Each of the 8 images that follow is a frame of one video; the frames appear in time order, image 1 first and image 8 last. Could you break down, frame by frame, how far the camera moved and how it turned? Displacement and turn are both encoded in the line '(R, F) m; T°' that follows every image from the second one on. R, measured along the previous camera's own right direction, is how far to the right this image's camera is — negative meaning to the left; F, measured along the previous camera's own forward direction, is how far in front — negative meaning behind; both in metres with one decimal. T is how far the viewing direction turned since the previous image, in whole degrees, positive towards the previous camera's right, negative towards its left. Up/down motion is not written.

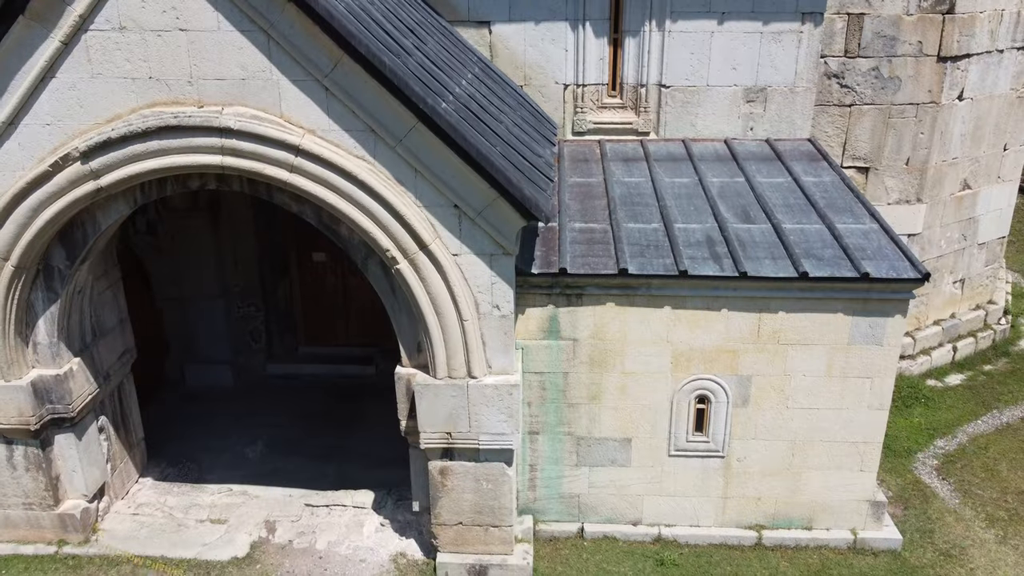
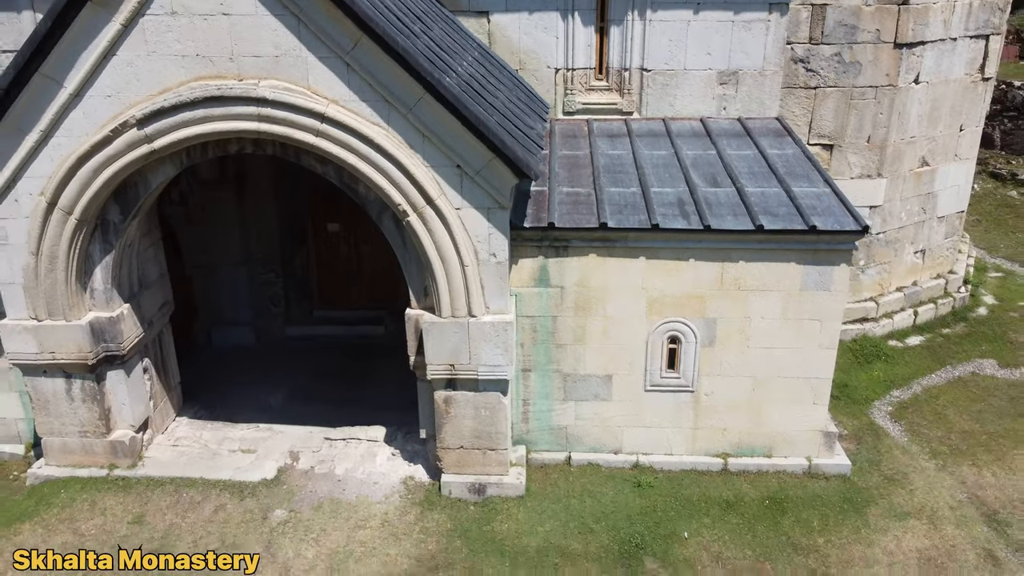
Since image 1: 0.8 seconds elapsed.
(+0.1, -0.7) m; 0°
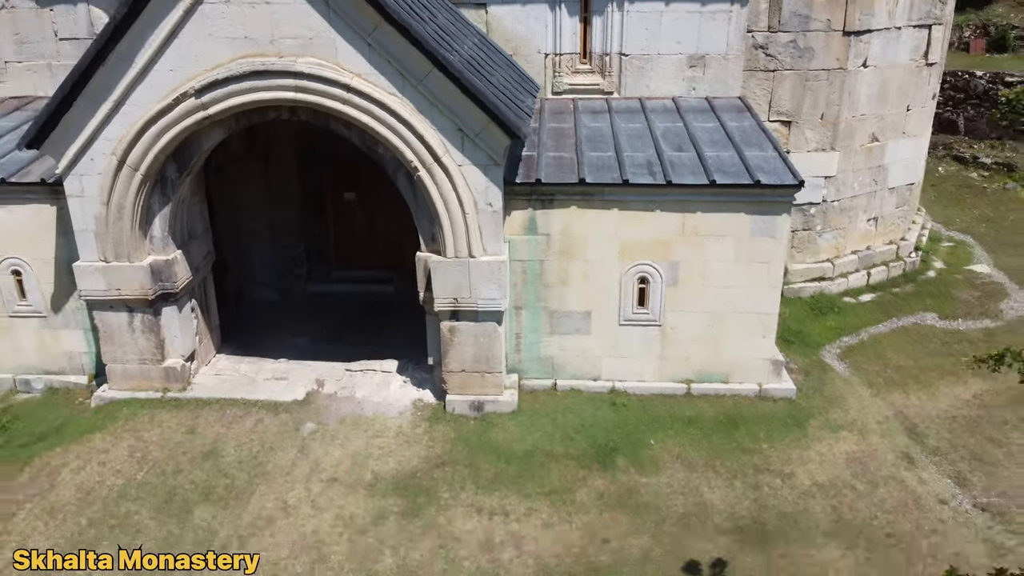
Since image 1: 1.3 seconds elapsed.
(+0.1, -1.0) m; 0°
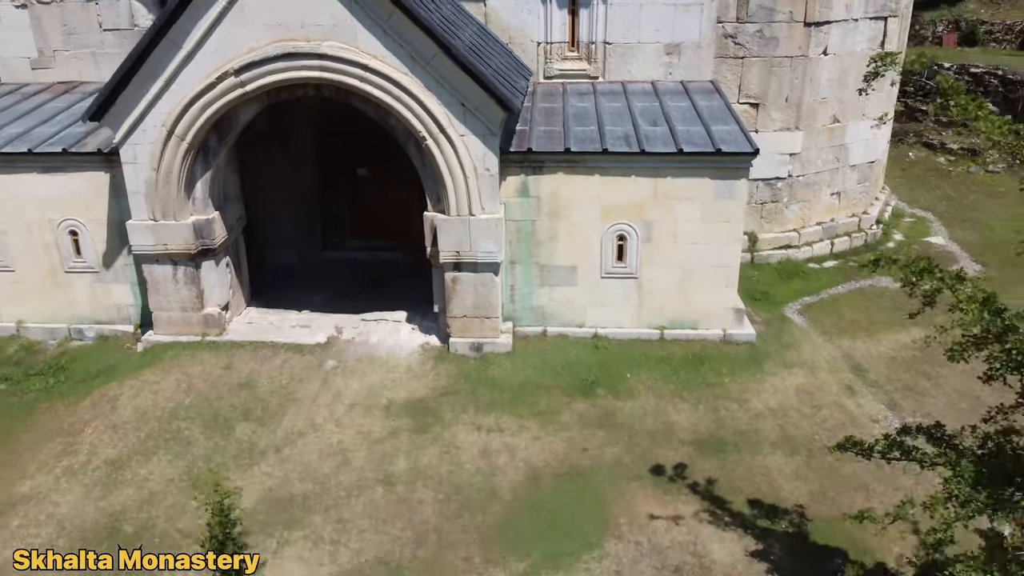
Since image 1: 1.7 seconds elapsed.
(+0.1, -1.0) m; 0°
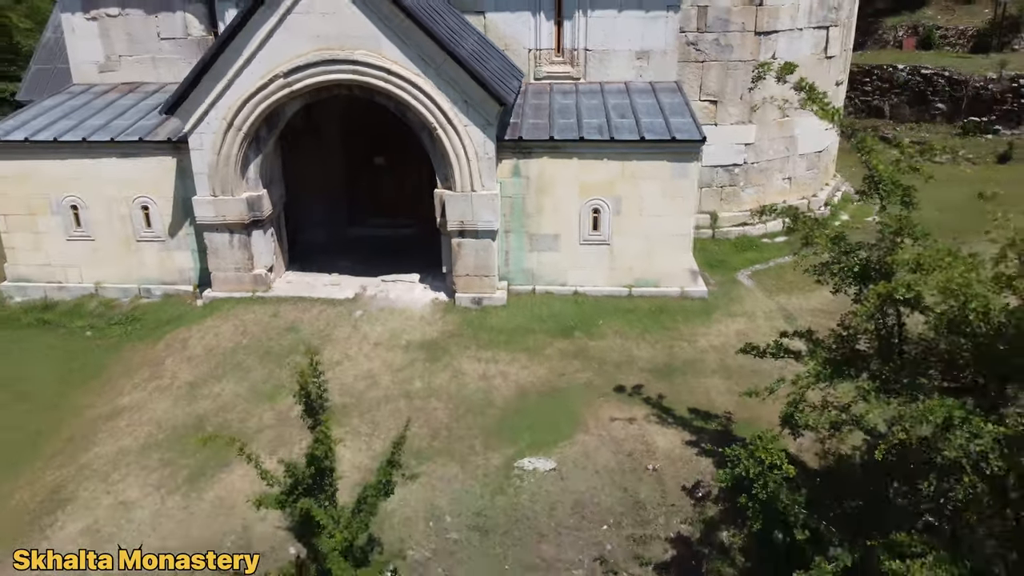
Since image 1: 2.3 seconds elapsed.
(+0.1, -1.7) m; 0°
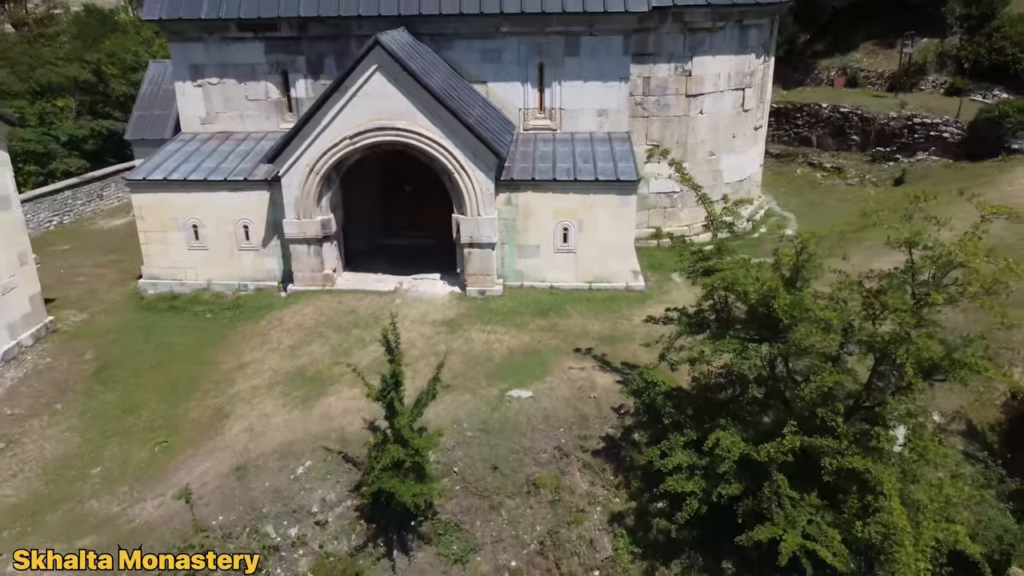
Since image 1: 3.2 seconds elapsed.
(+0.1, -4.0) m; 0°
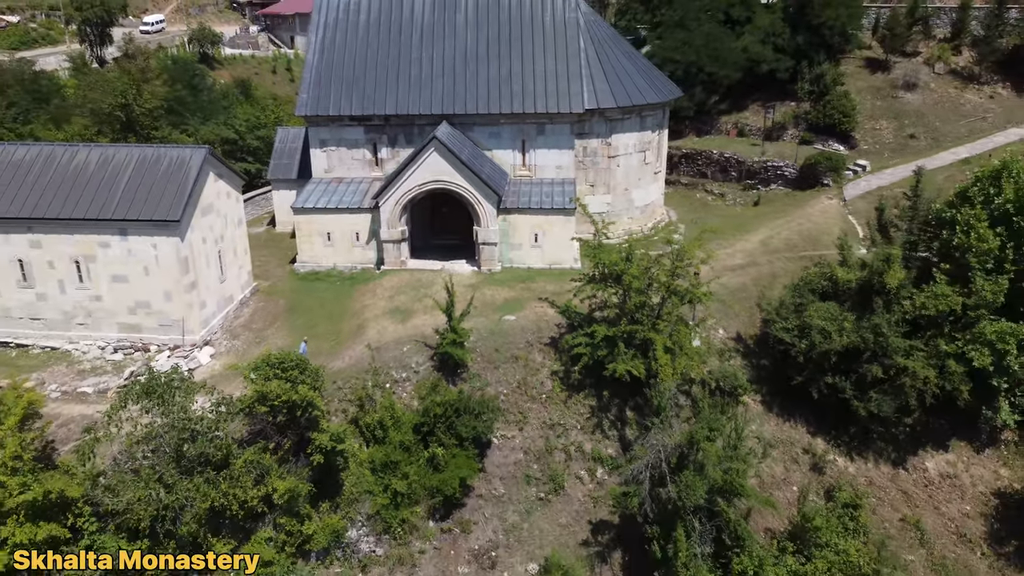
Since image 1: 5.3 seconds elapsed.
(+0.3, -10.9) m; 0°
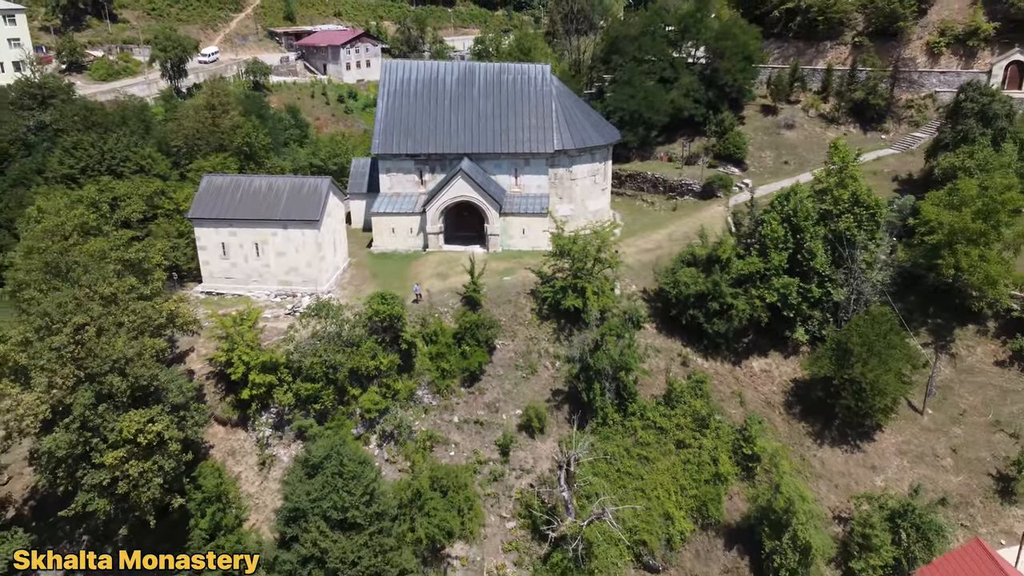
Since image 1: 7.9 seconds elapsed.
(+0.3, -14.6) m; 0°
